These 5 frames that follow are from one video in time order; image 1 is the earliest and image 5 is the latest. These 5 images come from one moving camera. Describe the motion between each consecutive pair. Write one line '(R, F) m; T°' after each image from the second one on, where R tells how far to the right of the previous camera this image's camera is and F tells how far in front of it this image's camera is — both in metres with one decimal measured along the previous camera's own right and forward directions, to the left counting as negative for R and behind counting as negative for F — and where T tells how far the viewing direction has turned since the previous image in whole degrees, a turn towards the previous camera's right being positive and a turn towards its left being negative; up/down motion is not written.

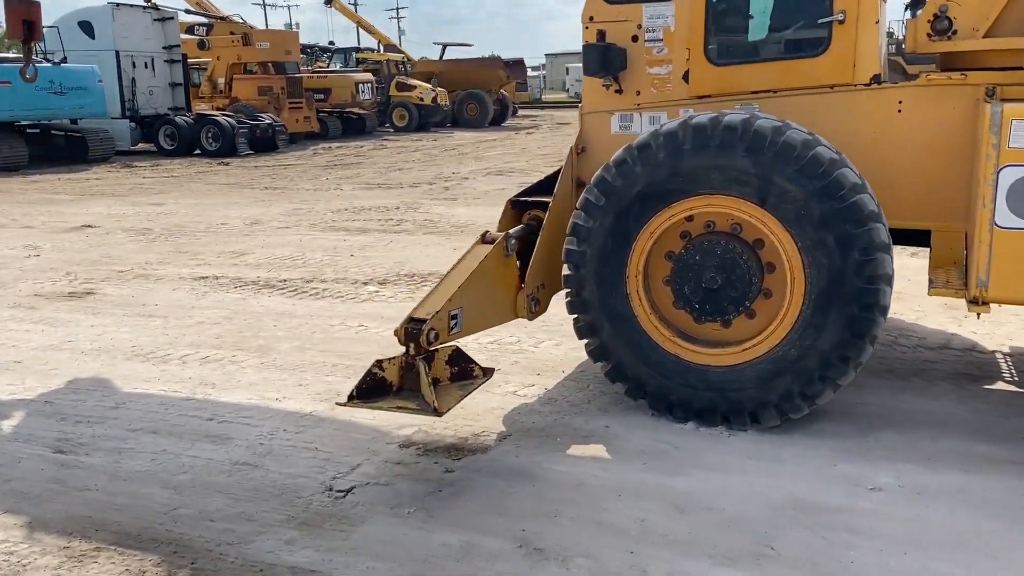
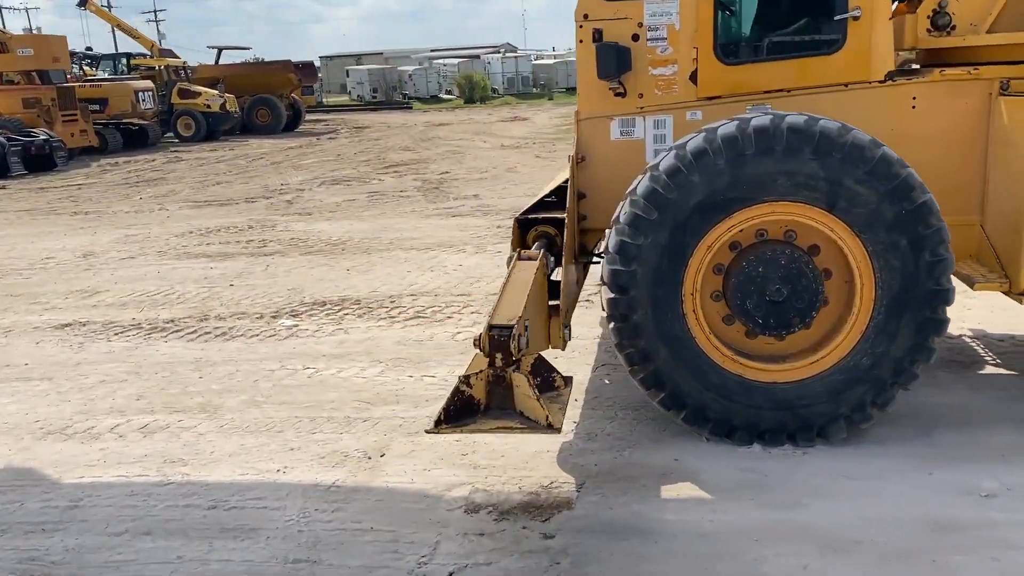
(-1.0, +0.6) m; +14°
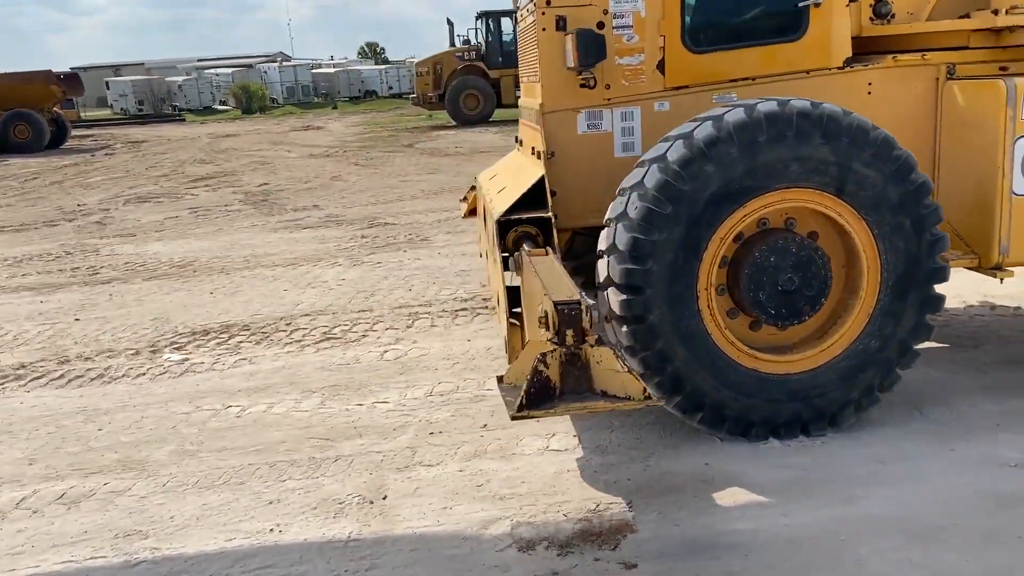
(-0.8, +0.4) m; +14°
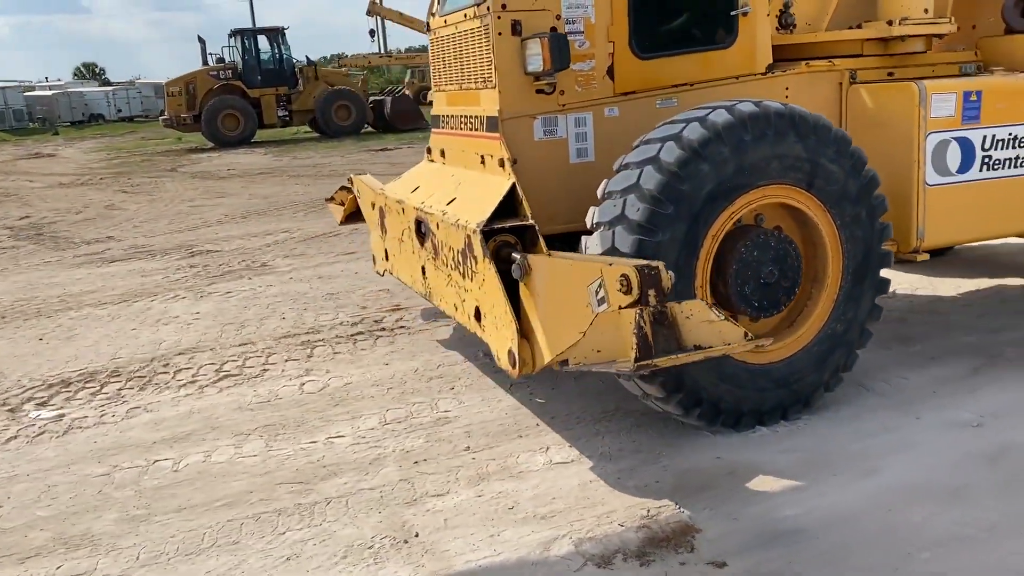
(-1.0, +0.3) m; +16°
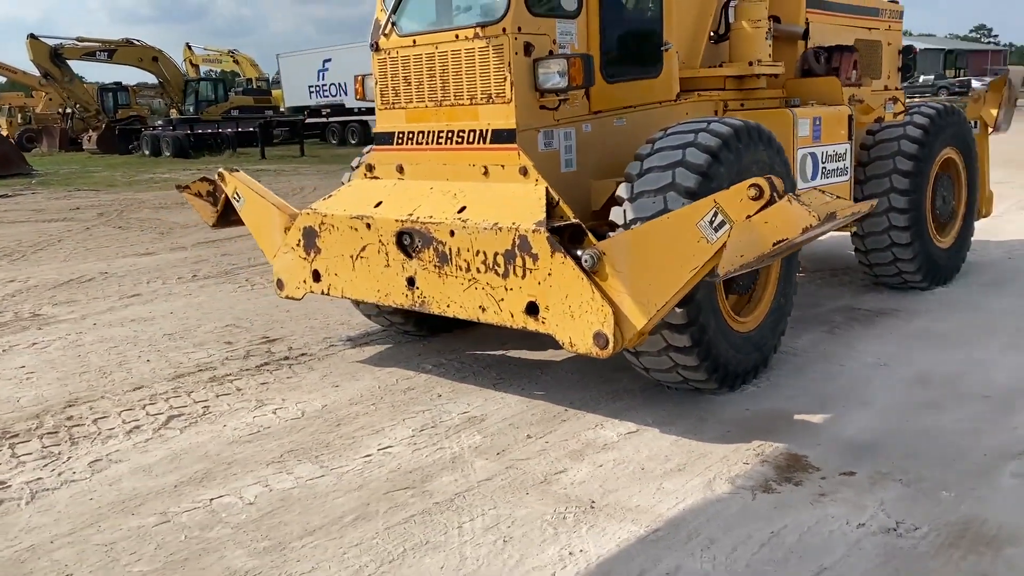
(-2.0, +0.2) m; +26°
